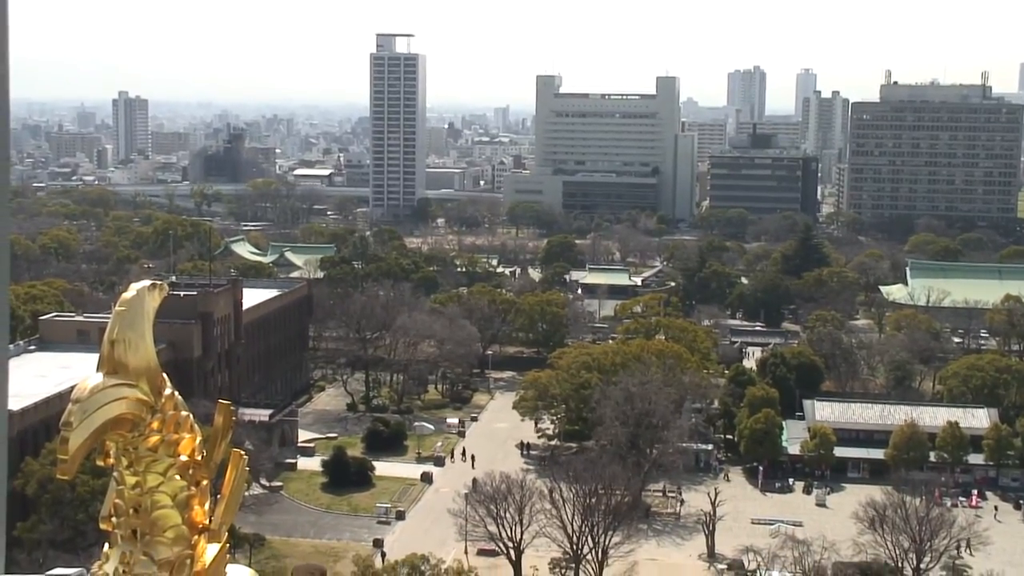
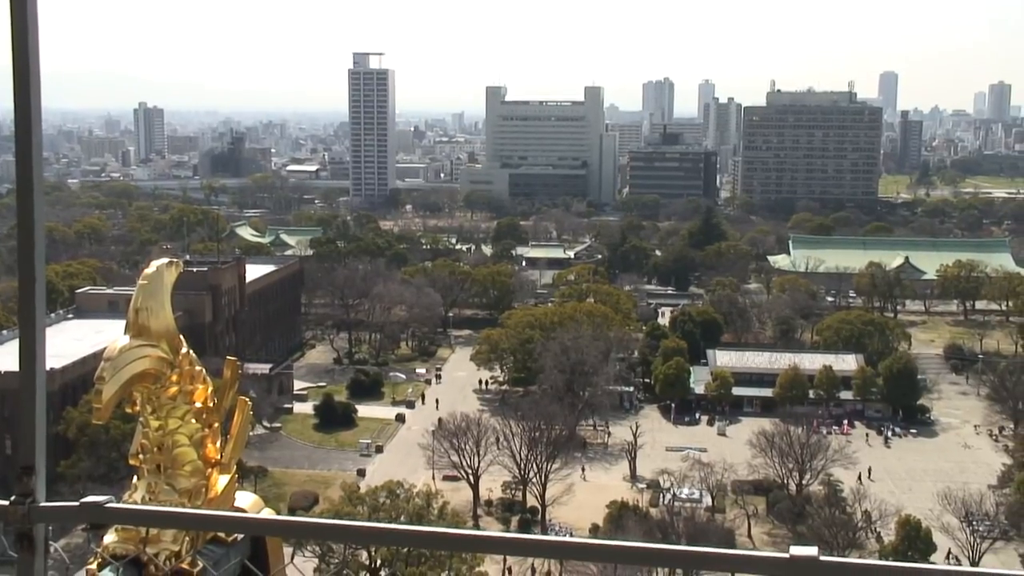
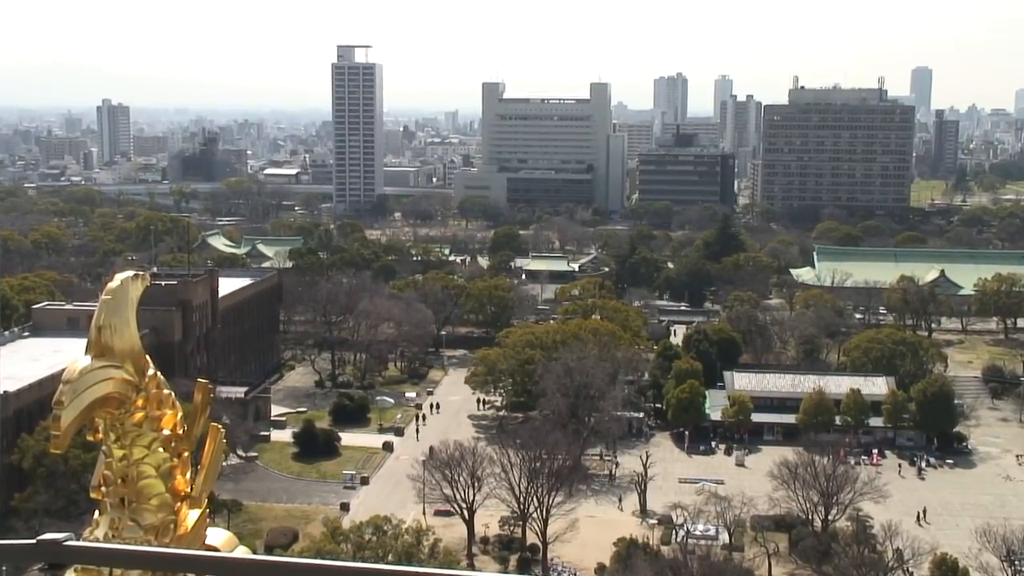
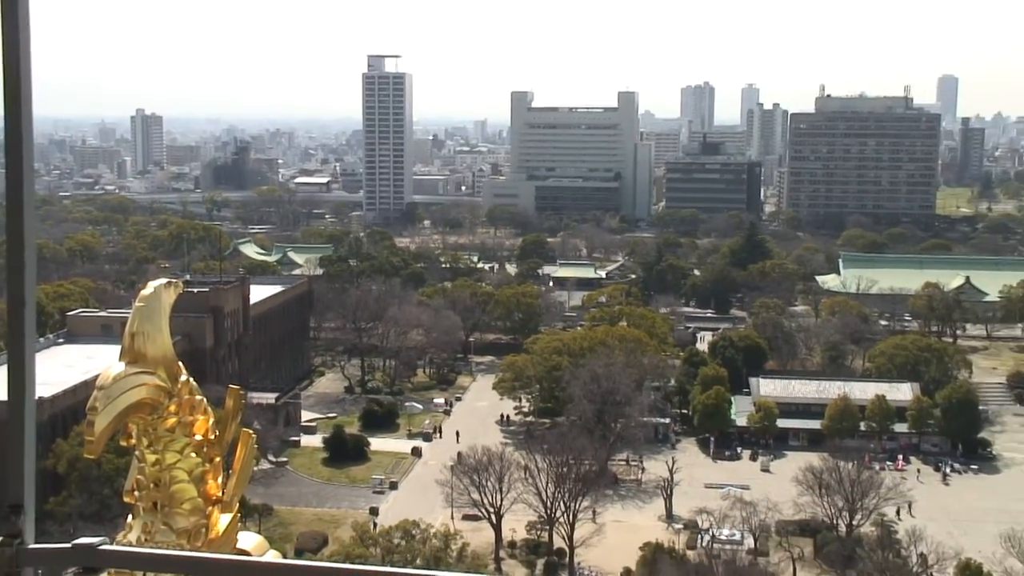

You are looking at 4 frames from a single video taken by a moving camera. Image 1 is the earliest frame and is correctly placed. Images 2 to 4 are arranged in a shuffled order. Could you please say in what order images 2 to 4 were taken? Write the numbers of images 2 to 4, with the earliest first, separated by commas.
4, 2, 3
